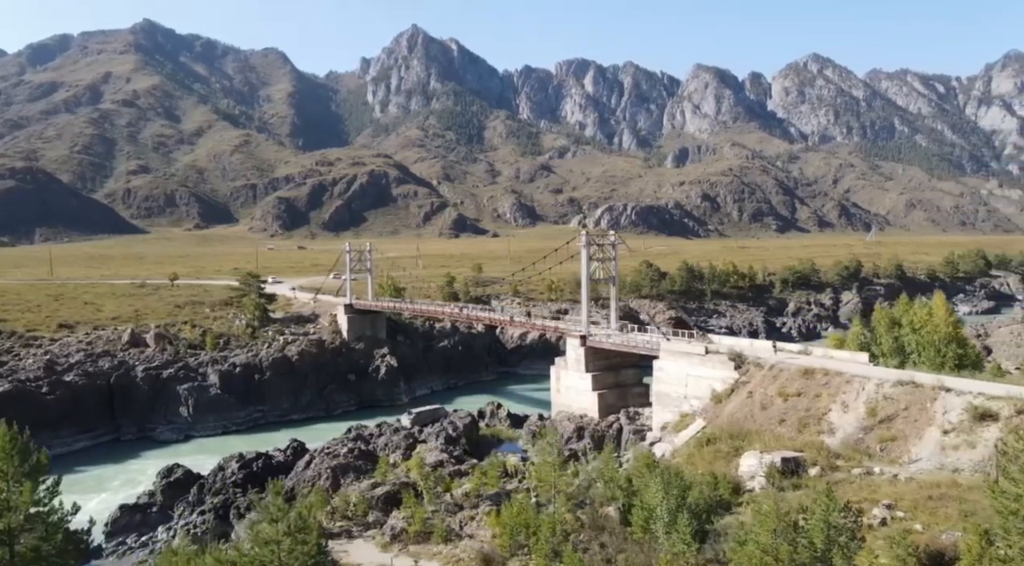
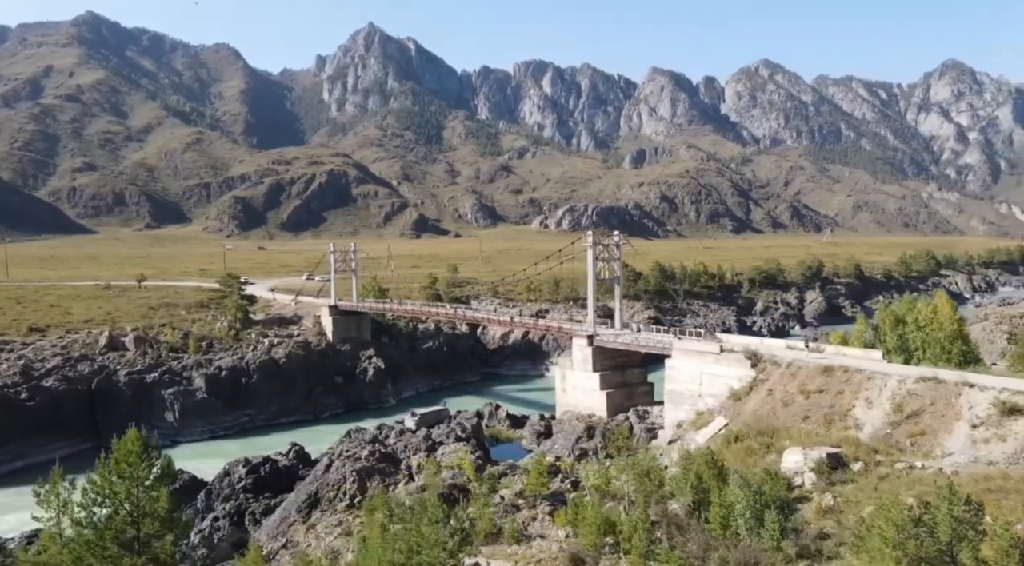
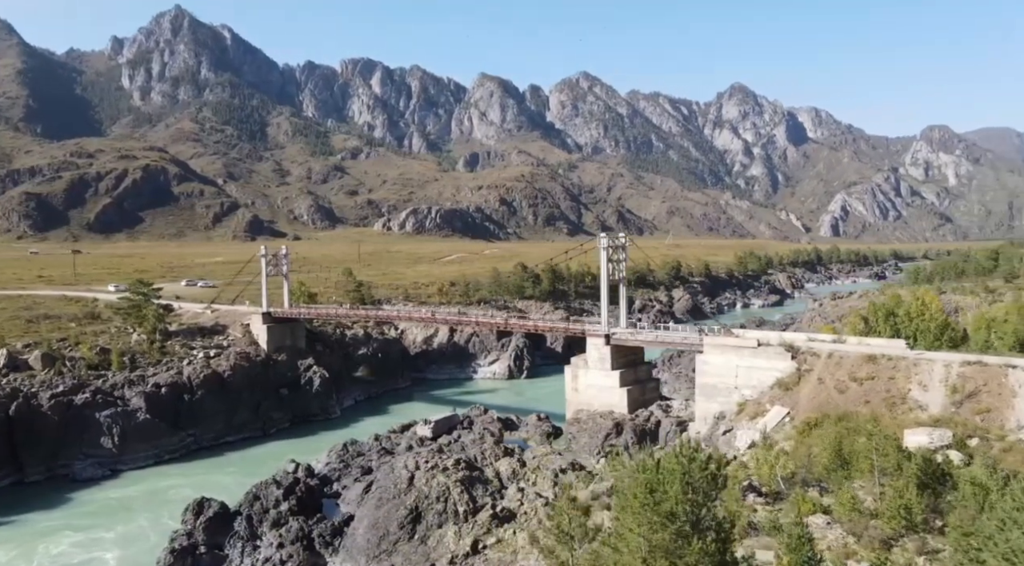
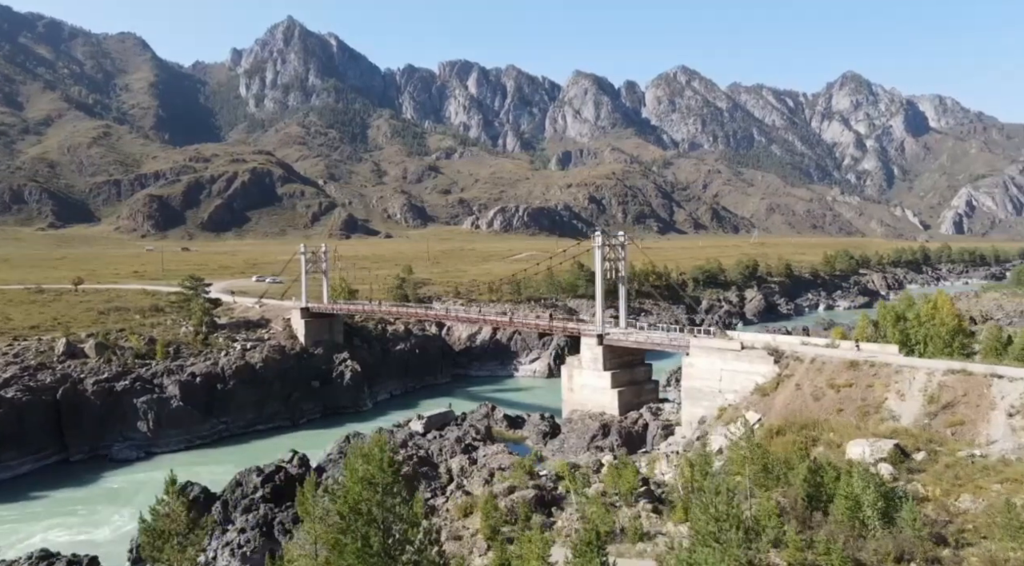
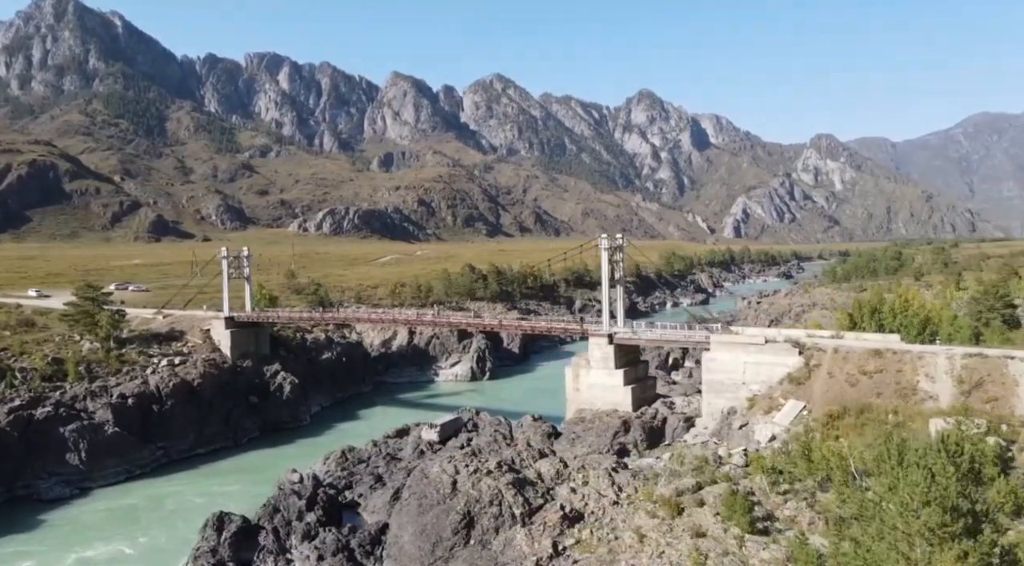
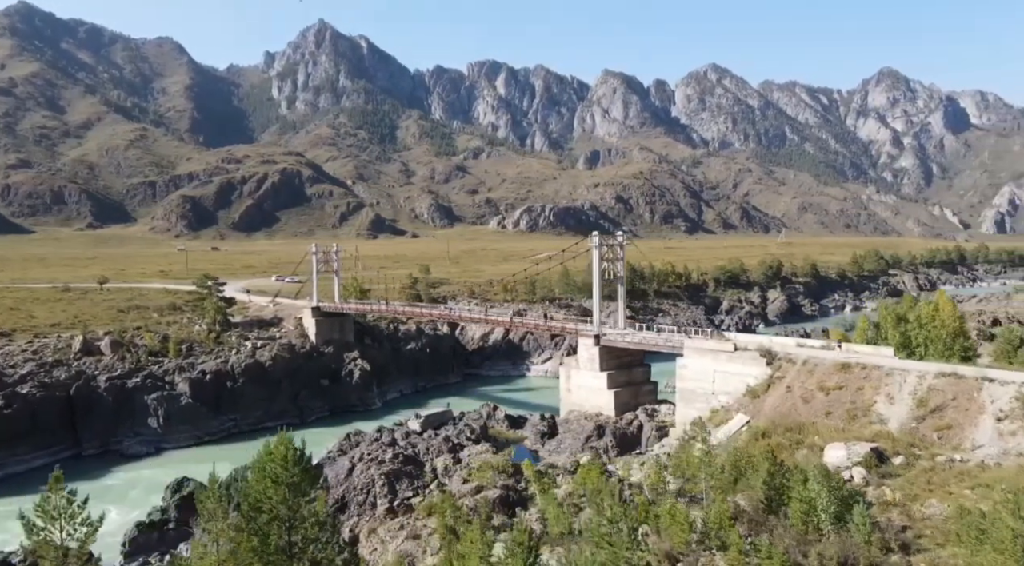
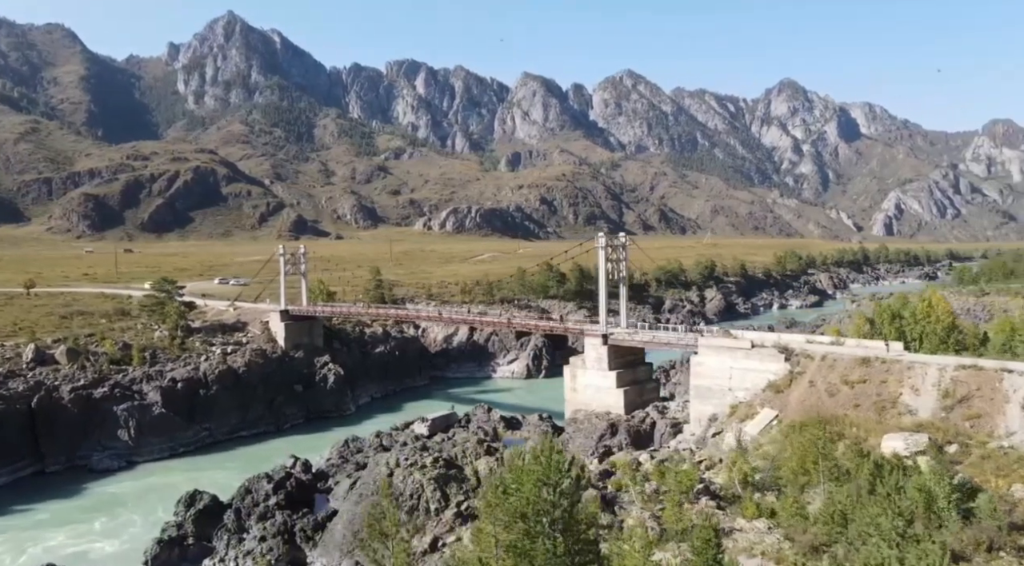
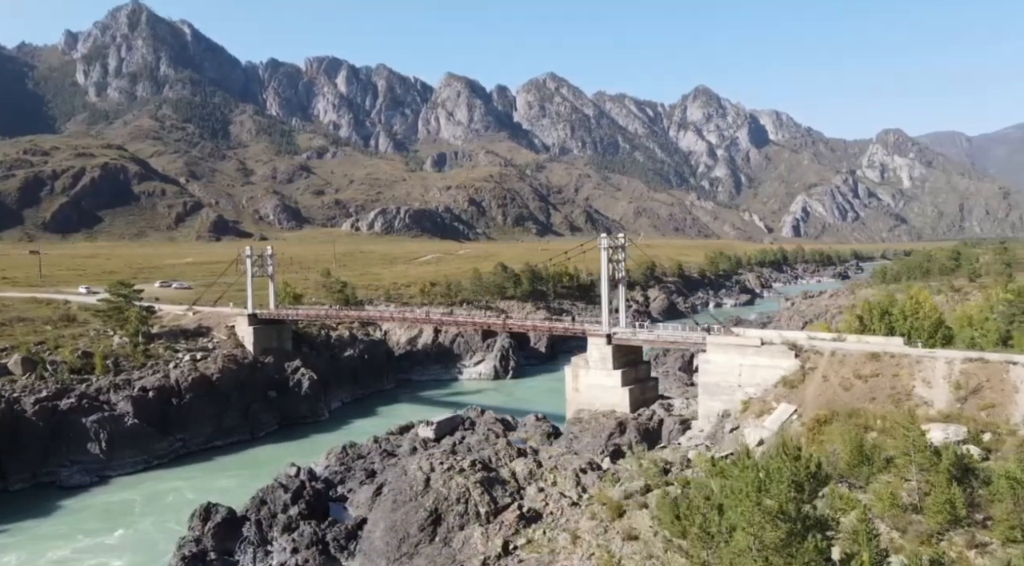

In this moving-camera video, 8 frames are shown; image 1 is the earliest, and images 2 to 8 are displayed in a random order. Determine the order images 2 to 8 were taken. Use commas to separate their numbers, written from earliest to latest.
2, 6, 4, 7, 3, 8, 5
